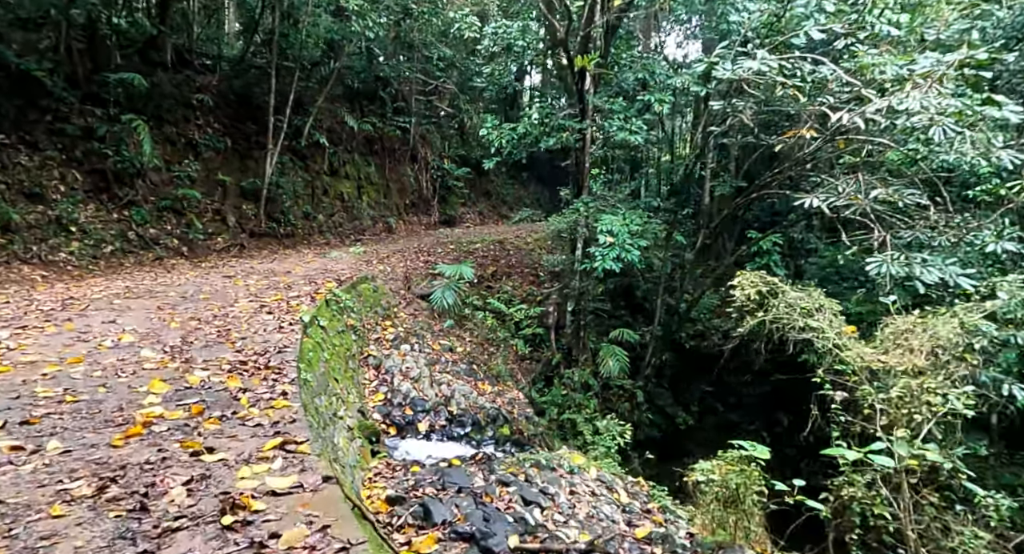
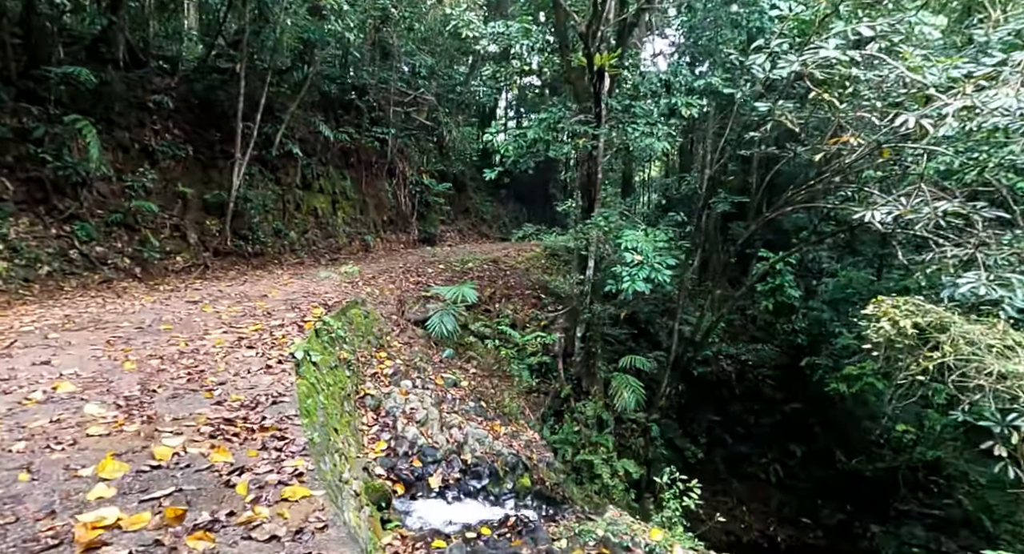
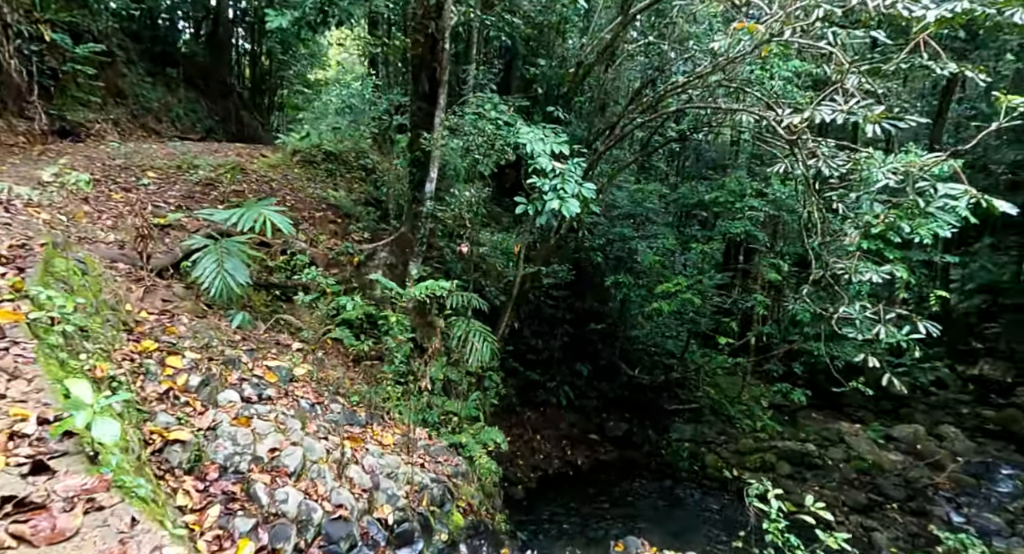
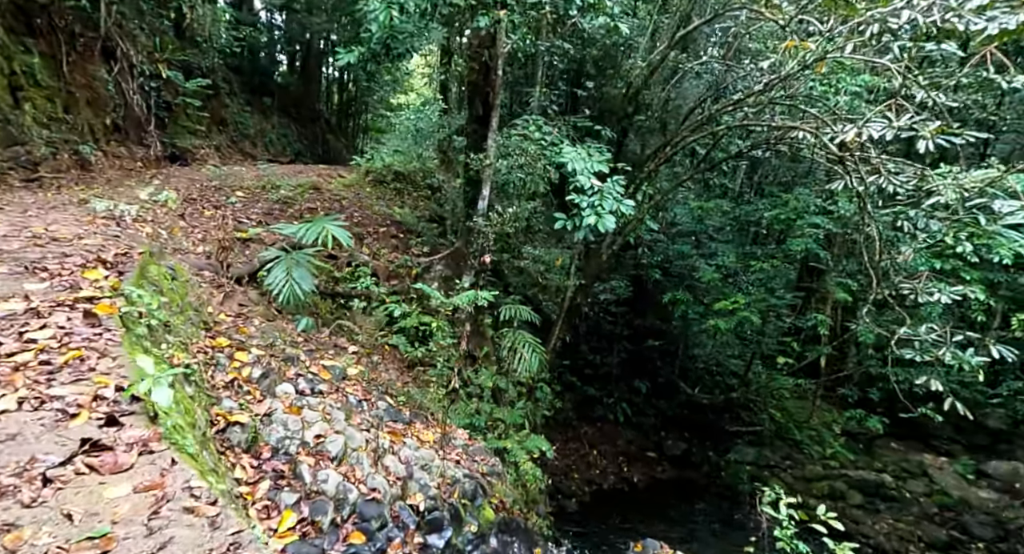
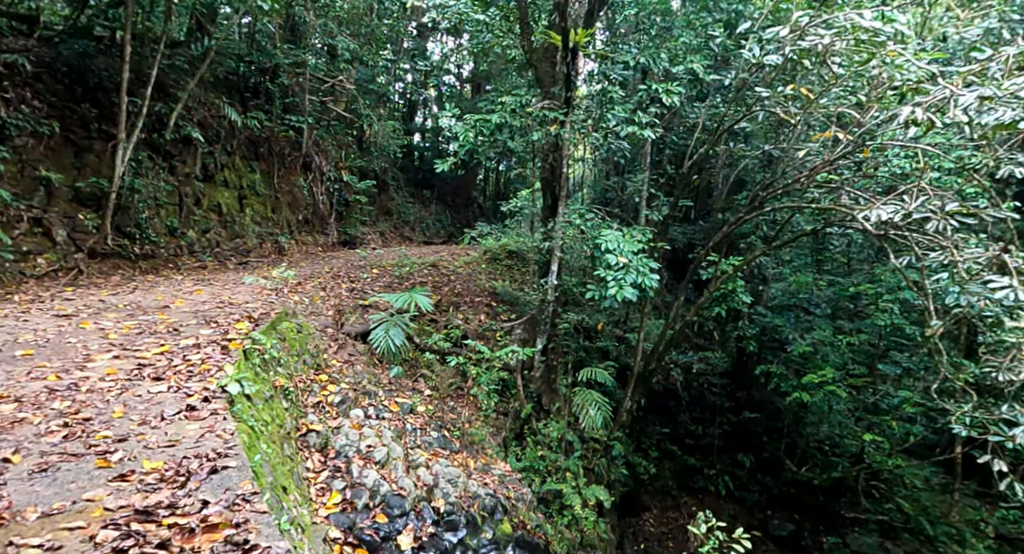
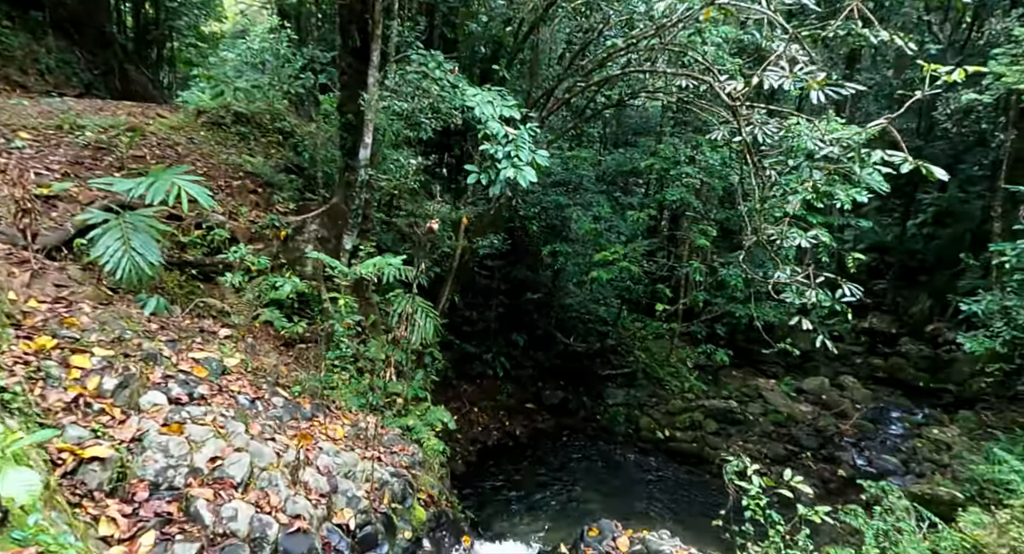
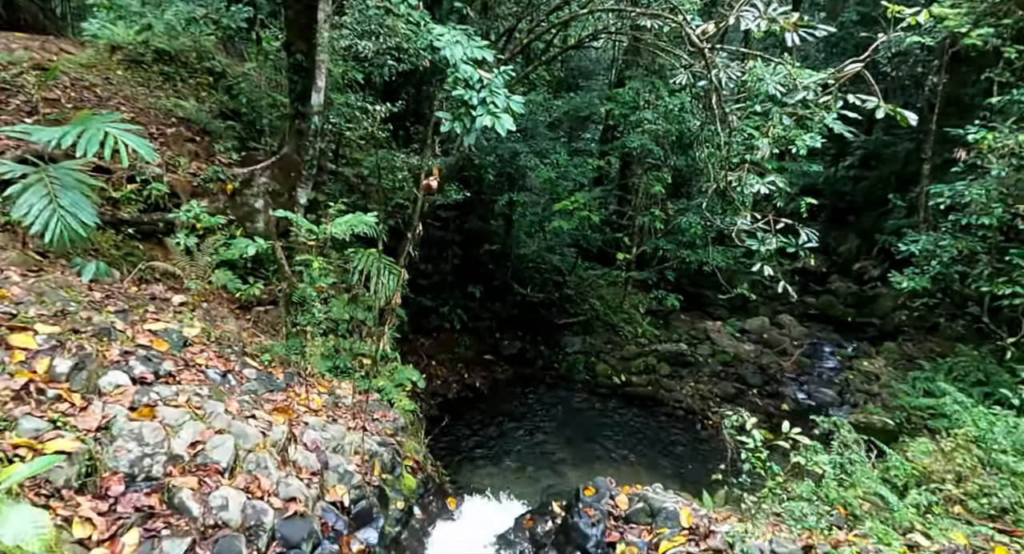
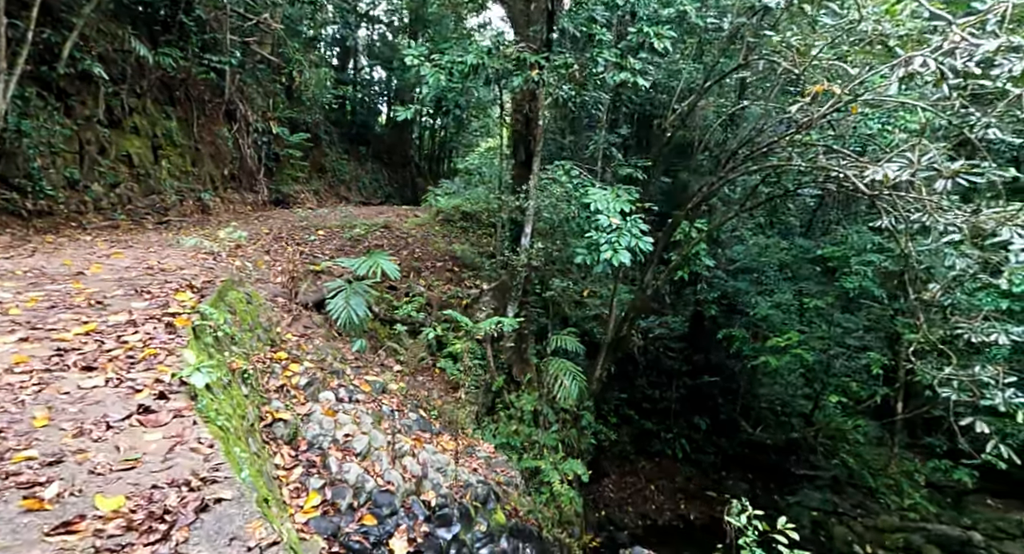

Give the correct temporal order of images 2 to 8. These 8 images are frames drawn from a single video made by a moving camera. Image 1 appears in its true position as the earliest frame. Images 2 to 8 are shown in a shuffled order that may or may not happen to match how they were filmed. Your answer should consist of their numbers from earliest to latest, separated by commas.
2, 5, 8, 4, 3, 6, 7
